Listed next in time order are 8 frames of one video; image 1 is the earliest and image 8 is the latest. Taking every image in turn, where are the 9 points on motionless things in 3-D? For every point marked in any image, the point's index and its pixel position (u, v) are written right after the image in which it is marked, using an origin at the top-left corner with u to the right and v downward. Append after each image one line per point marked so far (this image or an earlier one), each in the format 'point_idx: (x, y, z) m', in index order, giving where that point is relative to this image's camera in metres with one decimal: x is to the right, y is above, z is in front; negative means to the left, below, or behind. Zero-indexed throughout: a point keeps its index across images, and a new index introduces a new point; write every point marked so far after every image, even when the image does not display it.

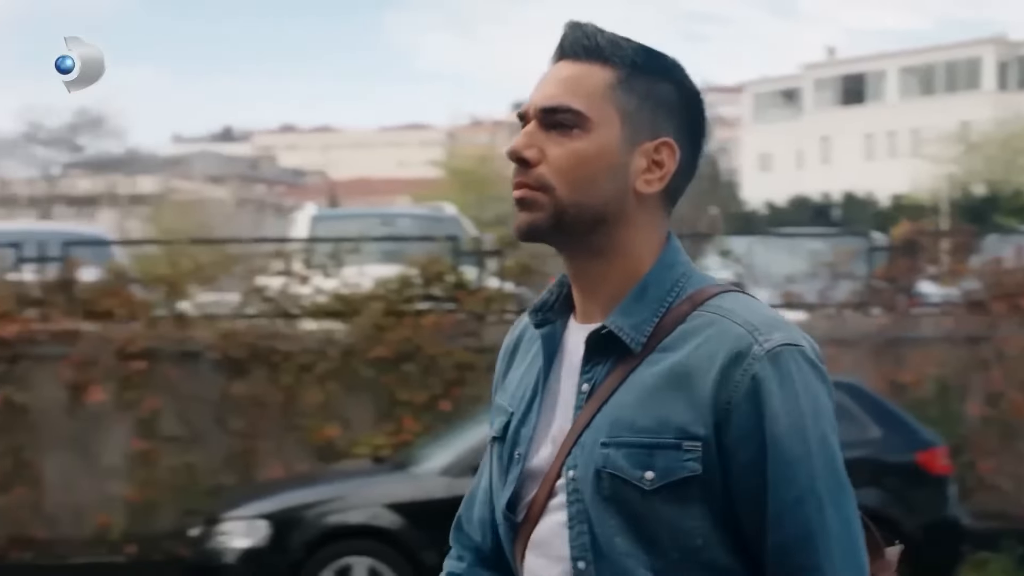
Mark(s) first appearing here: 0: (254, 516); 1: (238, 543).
0: (-0.8, -0.8, +7.7) m
1: (-0.9, -0.8, +7.7) m
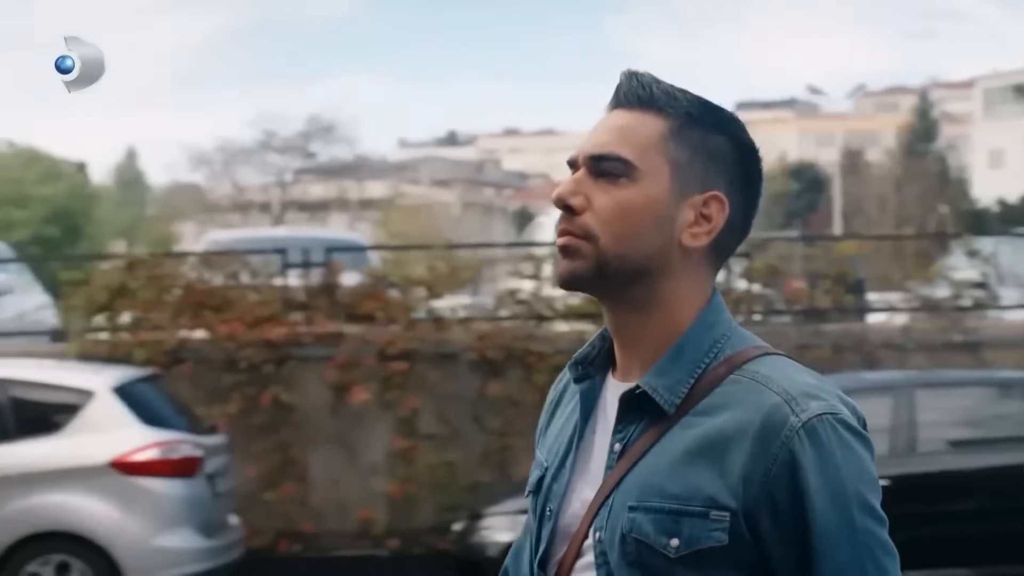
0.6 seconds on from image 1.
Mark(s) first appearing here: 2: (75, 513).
0: (0.0, -0.8, +8.0) m
1: (0.0, -0.8, +7.9) m
2: (-1.4, -0.7, +7.8) m
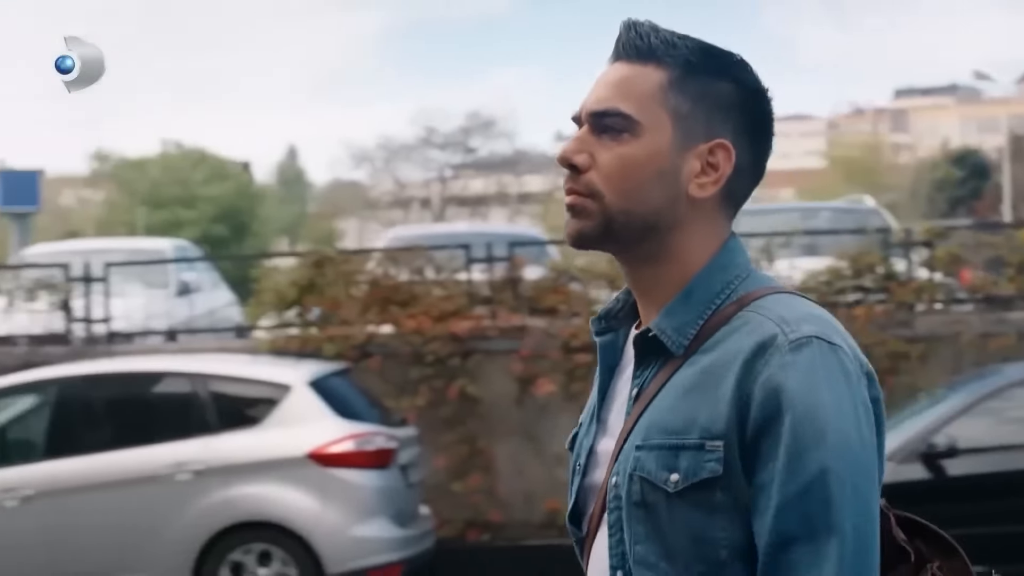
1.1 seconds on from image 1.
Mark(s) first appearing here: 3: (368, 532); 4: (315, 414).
0: (+0.7, -0.7, +8.0) m
1: (+0.6, -0.8, +8.0) m
2: (-0.8, -0.7, +8.0) m
3: (-0.5, -0.8, +8.0) m
4: (-0.7, -0.4, +8.2) m
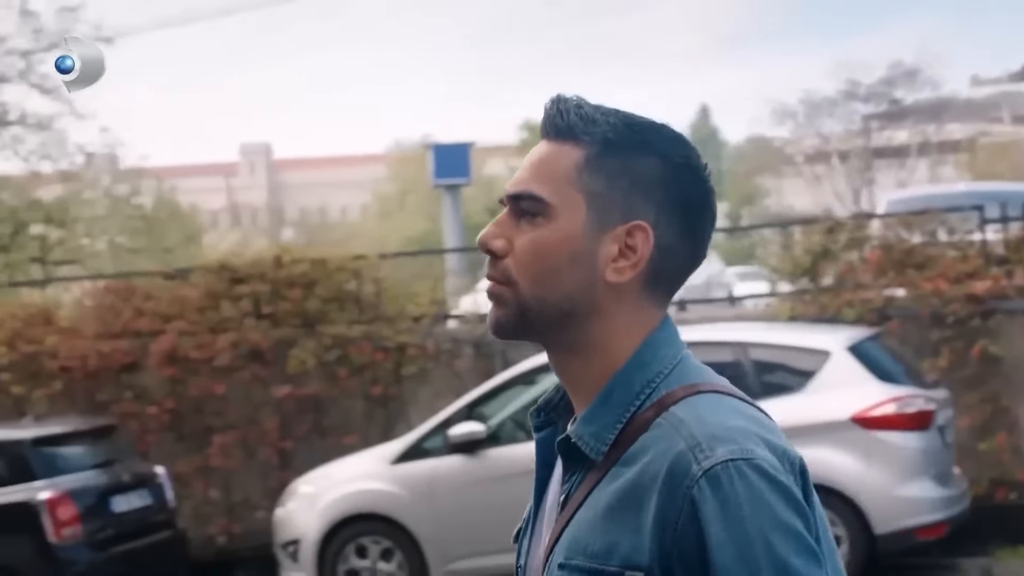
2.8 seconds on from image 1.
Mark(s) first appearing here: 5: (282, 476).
0: (+2.4, -0.6, +7.7) m
1: (+2.3, -0.7, +7.7) m
2: (+1.0, -0.6, +8.2) m
3: (+1.3, -0.7, +8.1) m
4: (+1.2, -0.3, +8.3) m
5: (-0.8, -0.6, +7.8) m
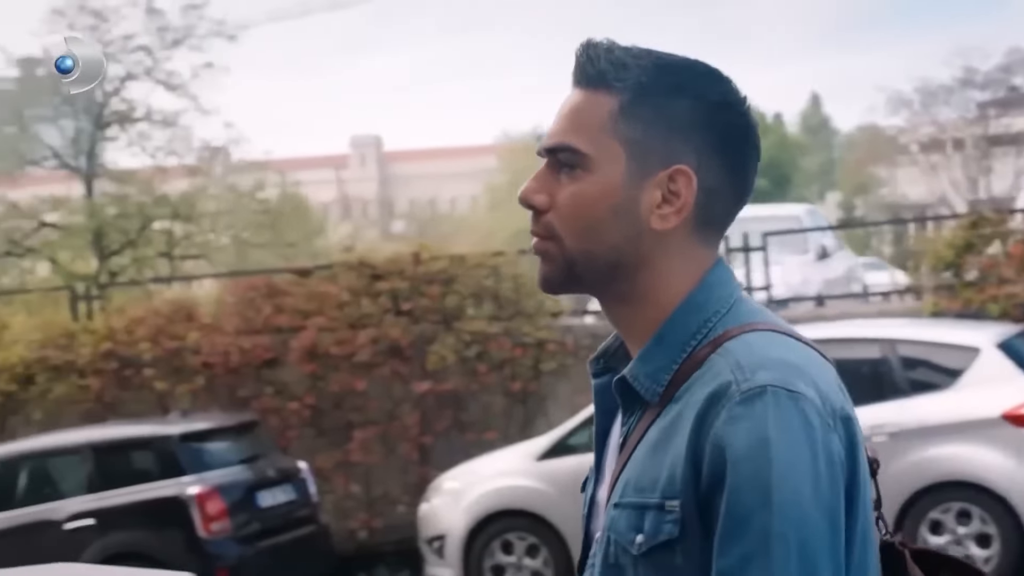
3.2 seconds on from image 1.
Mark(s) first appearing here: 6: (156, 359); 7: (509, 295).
0: (+2.9, -0.5, +7.6) m
1: (+2.8, -0.6, +7.5) m
2: (+1.5, -0.6, +8.1) m
3: (+1.8, -0.7, +8.0) m
4: (+1.7, -0.3, +8.2) m
5: (-0.3, -0.6, +7.8) m
6: (-1.1, -0.2, +7.4) m
7: (0.0, 0.0, +8.1) m
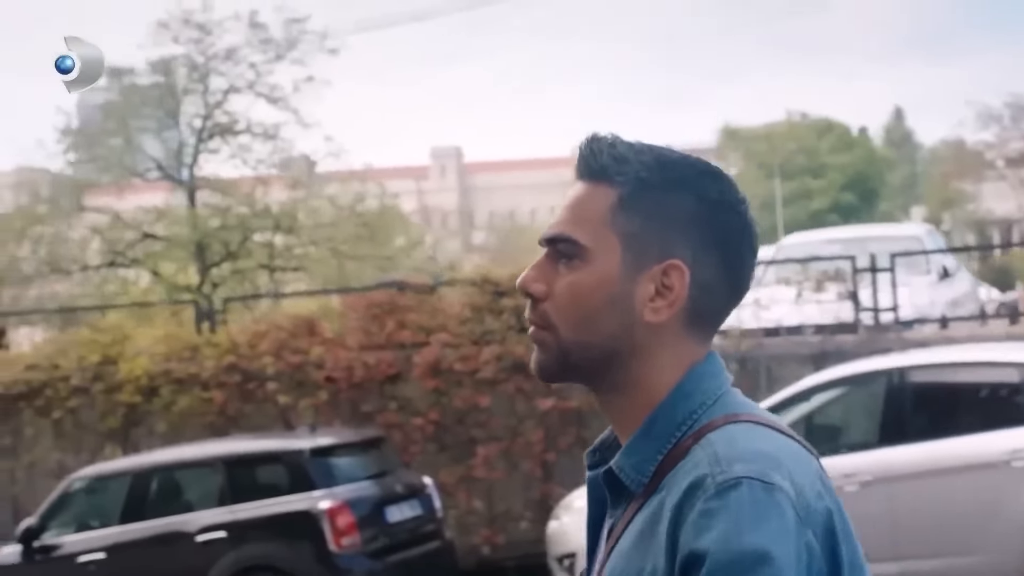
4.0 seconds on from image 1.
0: (+3.2, -0.6, +7.3) m
1: (+3.2, -0.7, +7.3) m
2: (+1.9, -0.7, +7.9) m
3: (+2.2, -0.8, +7.8) m
4: (+2.1, -0.4, +8.1) m
5: (+0.1, -0.7, +7.8) m
6: (-0.7, -0.3, +7.5) m
7: (+0.4, -0.1, +8.1) m
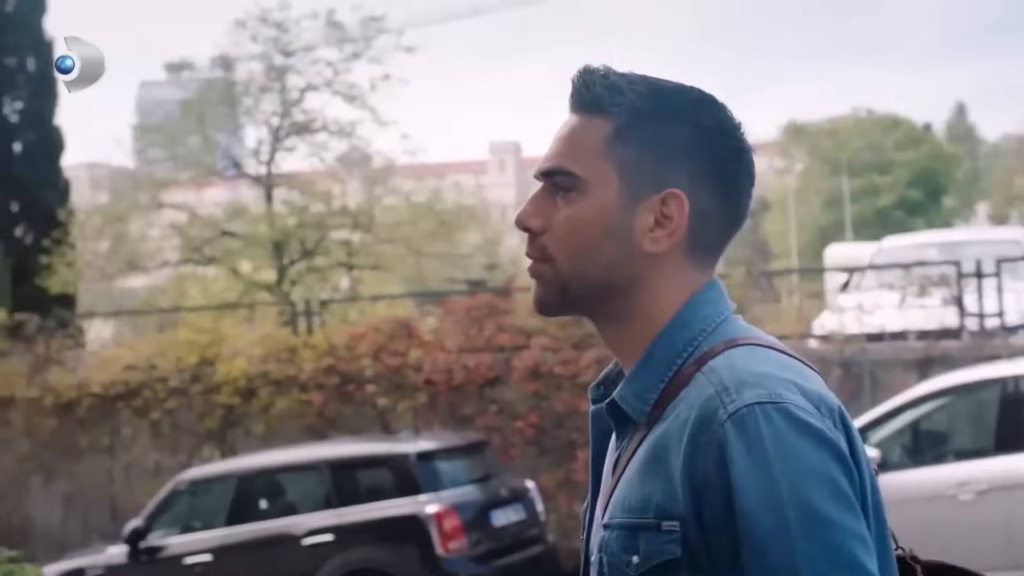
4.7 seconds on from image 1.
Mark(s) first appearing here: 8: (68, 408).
0: (+3.5, -0.7, +7.1) m
1: (+3.5, -0.7, +7.1) m
2: (+2.2, -0.7, +7.8) m
3: (+2.5, -0.8, +7.7) m
4: (+2.4, -0.4, +7.9) m
5: (+0.4, -0.7, +7.8) m
6: (-0.4, -0.3, +7.5) m
7: (+0.8, -0.1, +8.0) m
8: (-1.2, -0.3, +6.6) m
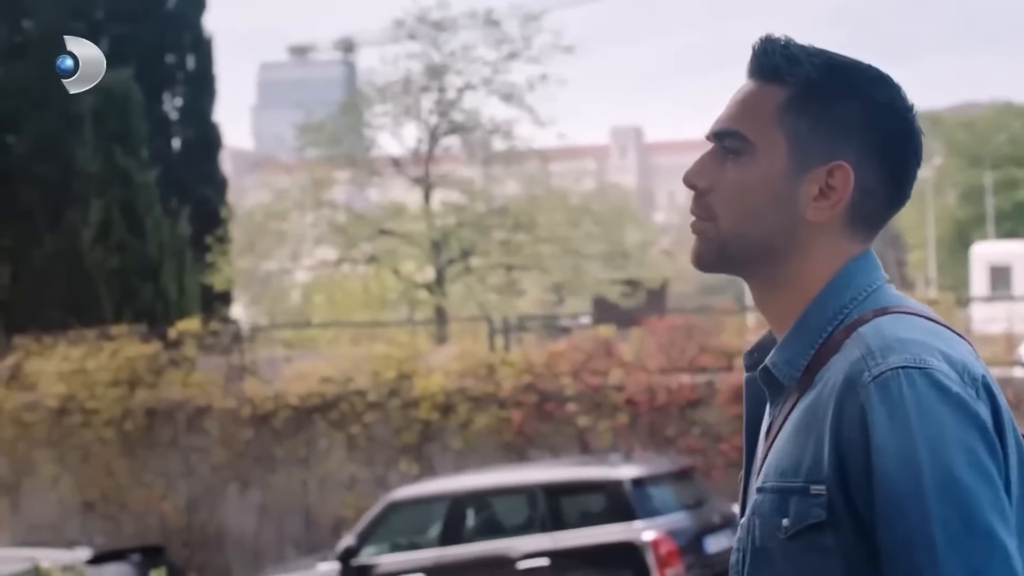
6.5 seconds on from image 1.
0: (+4.1, -0.7, +6.6) m
1: (+4.0, -0.8, +6.6) m
2: (+2.9, -0.8, +7.4) m
3: (+3.1, -0.9, +7.2) m
4: (+3.1, -0.5, +7.5) m
5: (+1.1, -0.7, +7.6) m
6: (+0.2, -0.3, +7.5) m
7: (+1.5, -0.2, +7.9) m
8: (-0.7, -0.4, +6.7) m
